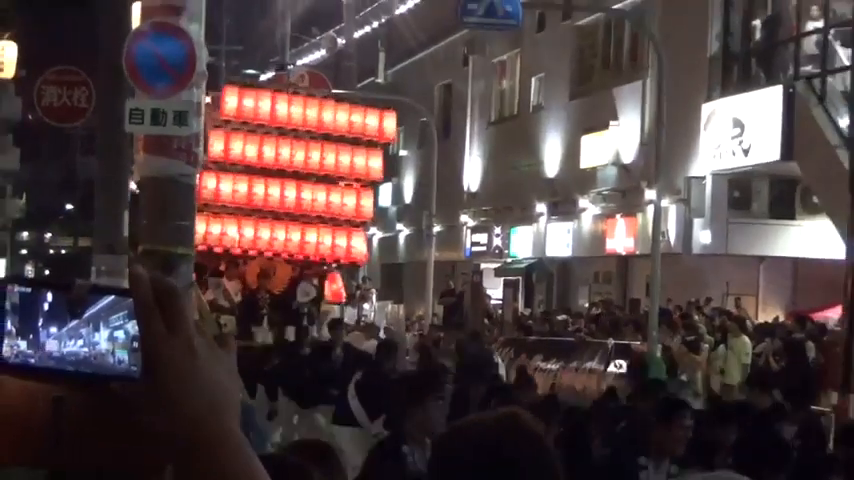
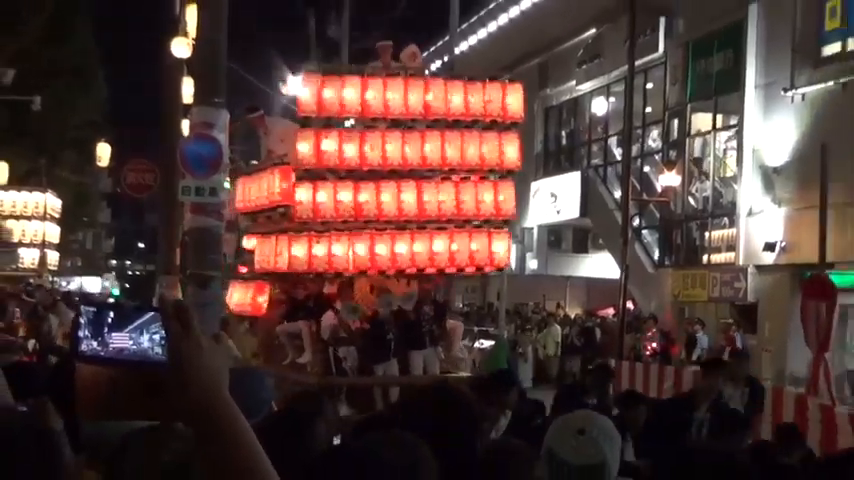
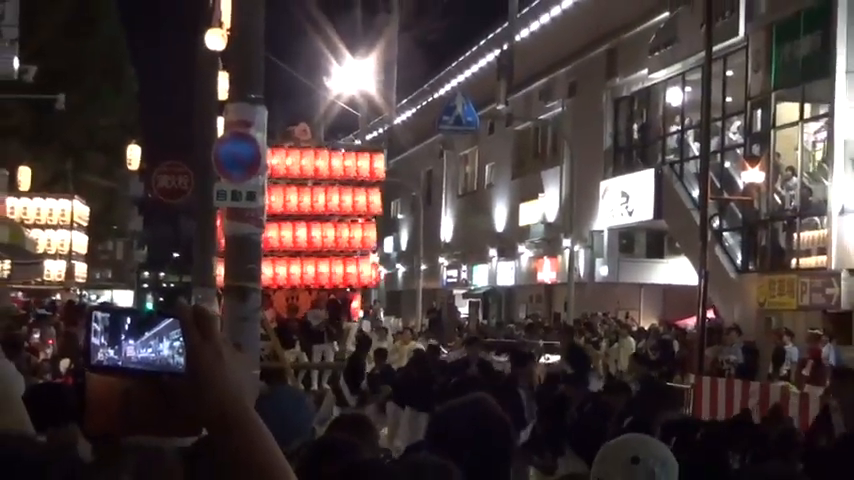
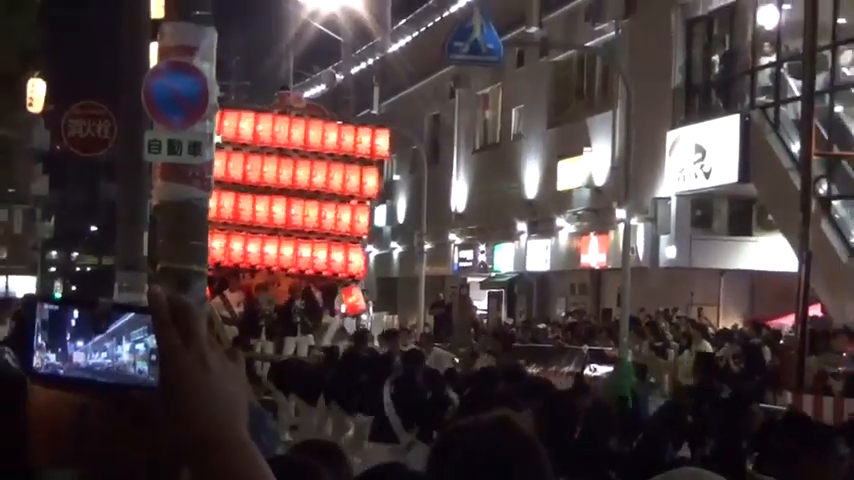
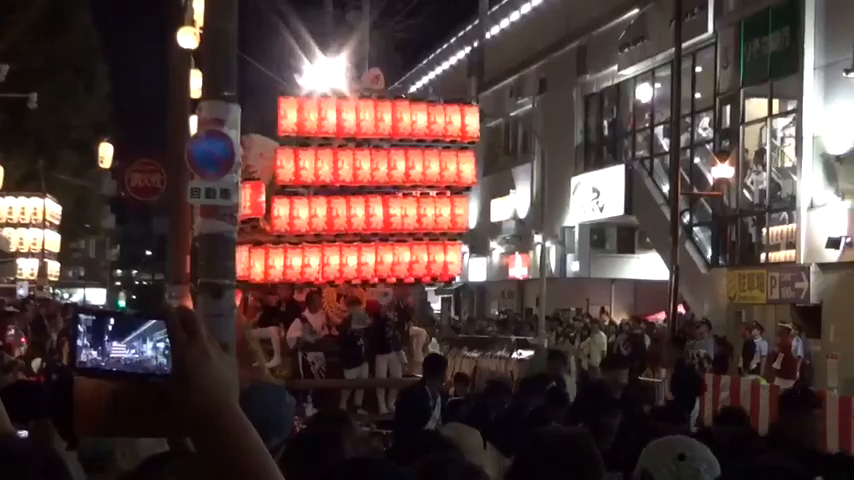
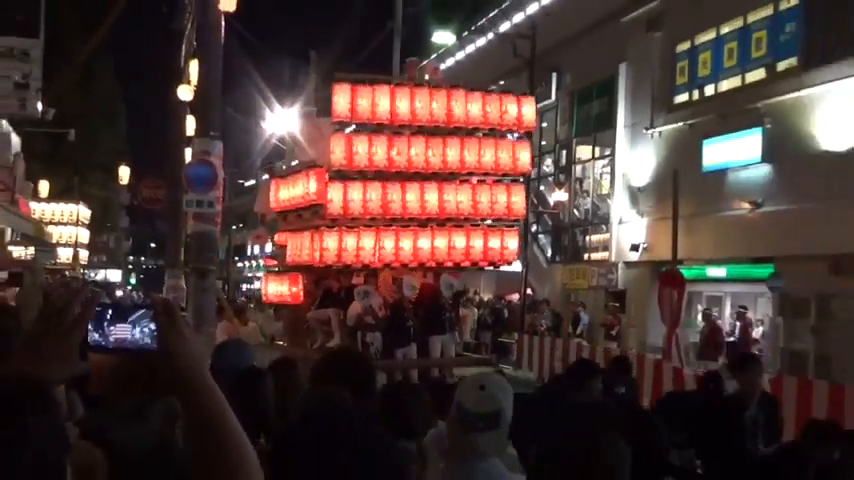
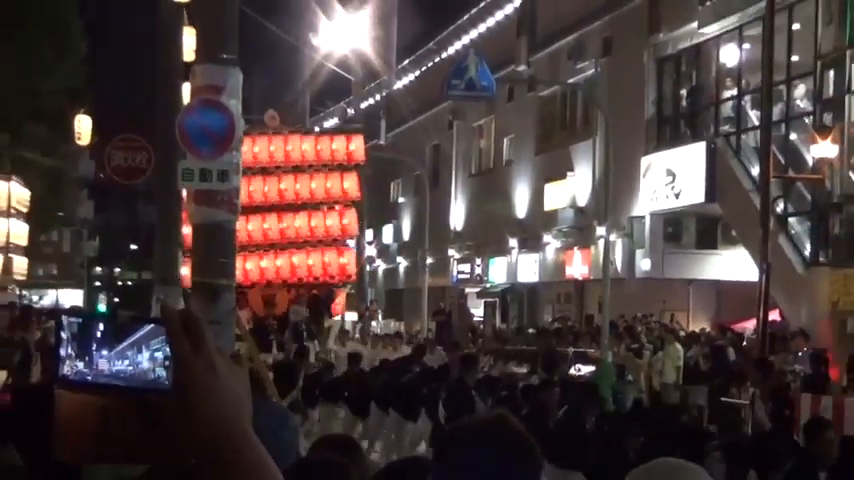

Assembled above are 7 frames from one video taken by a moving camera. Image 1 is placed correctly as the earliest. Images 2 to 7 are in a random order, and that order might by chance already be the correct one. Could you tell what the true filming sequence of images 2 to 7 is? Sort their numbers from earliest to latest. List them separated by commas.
4, 7, 3, 5, 2, 6
